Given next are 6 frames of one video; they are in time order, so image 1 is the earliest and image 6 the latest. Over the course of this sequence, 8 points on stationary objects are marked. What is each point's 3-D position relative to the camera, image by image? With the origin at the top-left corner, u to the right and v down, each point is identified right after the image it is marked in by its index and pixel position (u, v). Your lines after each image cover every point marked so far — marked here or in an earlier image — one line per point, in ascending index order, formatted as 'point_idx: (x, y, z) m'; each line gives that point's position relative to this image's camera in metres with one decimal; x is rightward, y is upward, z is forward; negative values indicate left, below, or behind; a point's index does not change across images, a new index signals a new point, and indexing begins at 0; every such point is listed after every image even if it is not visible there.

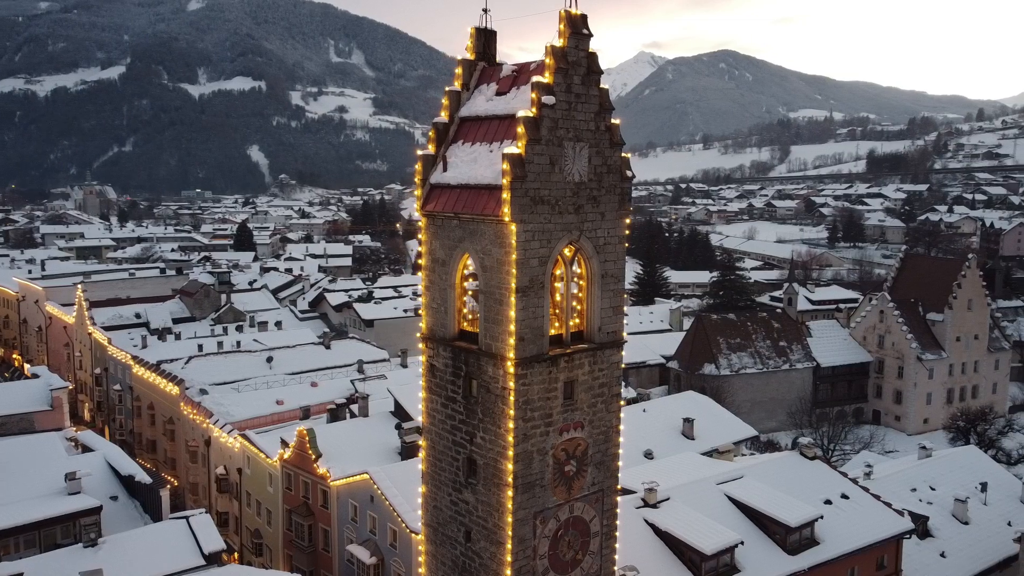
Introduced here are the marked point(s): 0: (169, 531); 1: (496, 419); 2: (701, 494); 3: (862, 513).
0: (-8.0, -5.6, +18.9) m
1: (-0.2, -1.9, +11.5) m
2: (+4.3, -4.7, +18.5) m
3: (+8.3, -5.3, +19.1) m
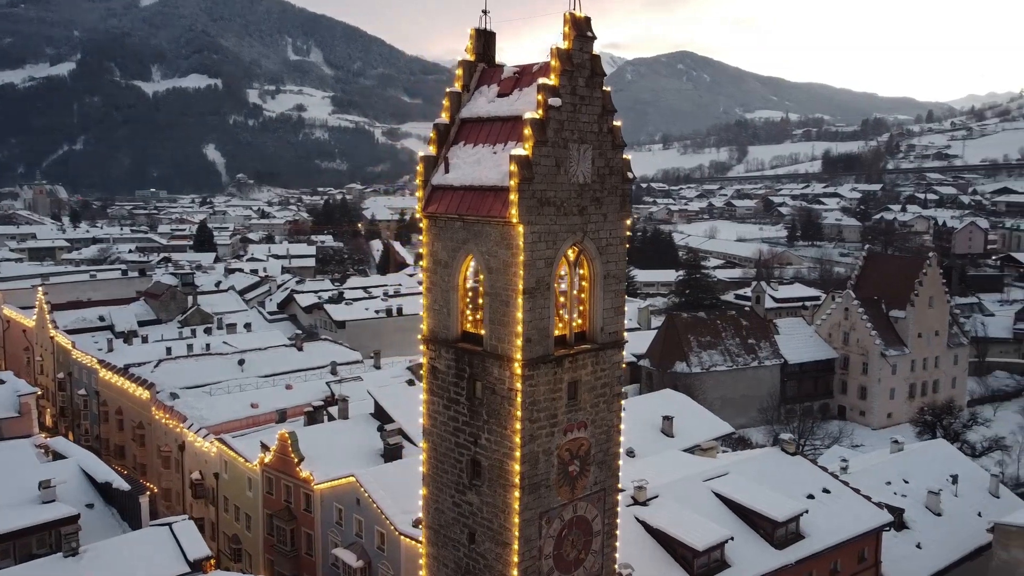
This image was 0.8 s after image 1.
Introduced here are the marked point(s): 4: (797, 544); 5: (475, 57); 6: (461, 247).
0: (-8.3, -5.7, +18.5) m
1: (-0.1, -1.9, +11.5) m
2: (+4.1, -4.7, +18.7) m
3: (+8.0, -5.3, +19.5) m
4: (+6.3, -5.6, +17.9) m
5: (-0.6, +3.6, +12.6) m
6: (-0.7, +0.6, +11.9) m
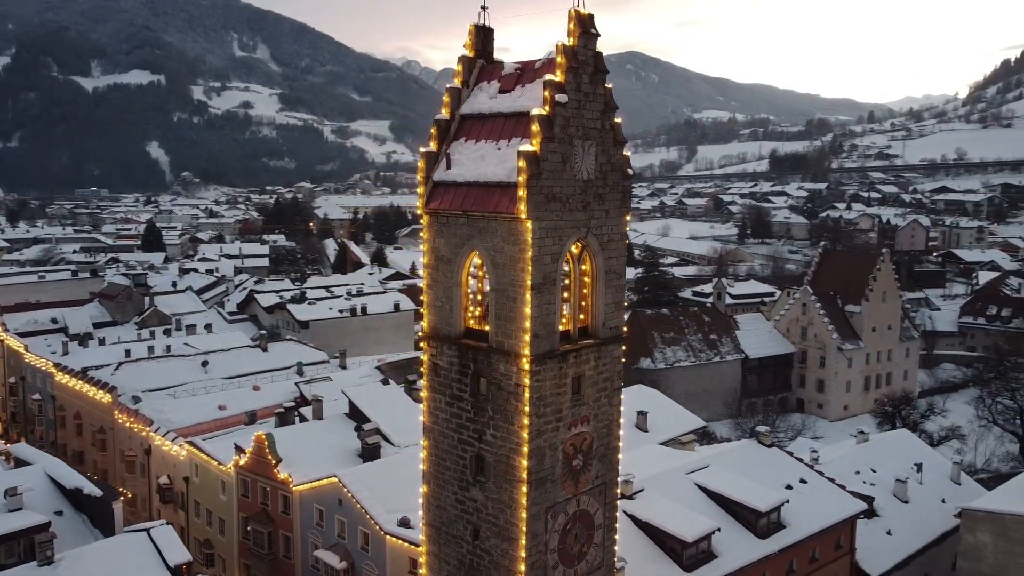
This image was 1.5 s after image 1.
0: (-8.6, -5.7, +18.0) m
1: (0.0, -1.8, +11.5) m
2: (+3.8, -4.6, +19.0) m
3: (+7.7, -5.2, +20.0) m
4: (+6.0, -5.5, +18.3) m
5: (-0.6, +3.7, +12.6) m
6: (-0.7, +0.7, +11.8) m
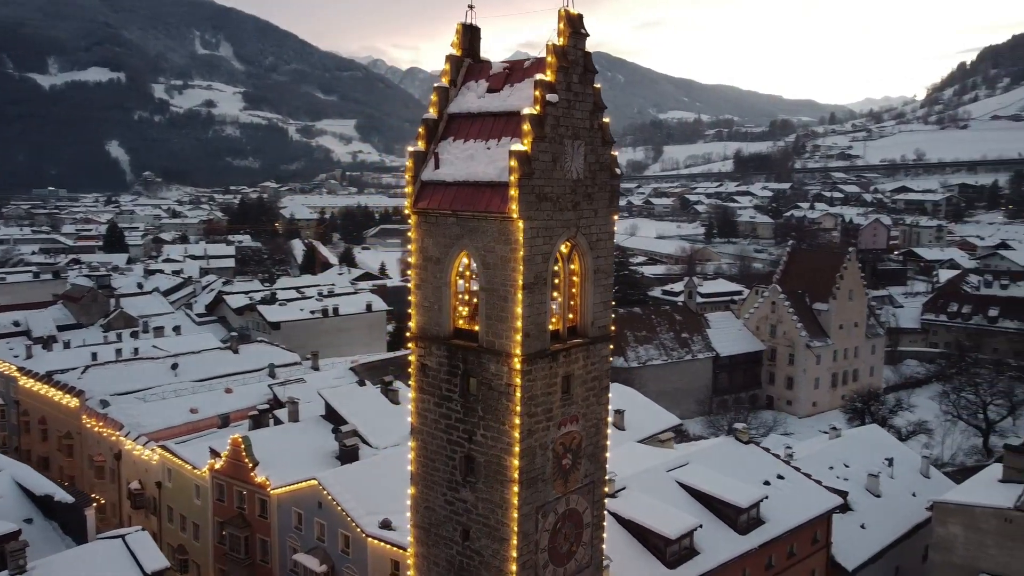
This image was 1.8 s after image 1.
0: (-8.9, -5.7, +17.7) m
1: (-0.2, -1.8, +11.5) m
2: (+3.3, -4.6, +19.1) m
3: (+7.2, -5.1, +20.3) m
4: (+5.7, -5.5, +18.5) m
5: (-0.8, +3.7, +12.5) m
6: (-0.8, +0.7, +11.8) m
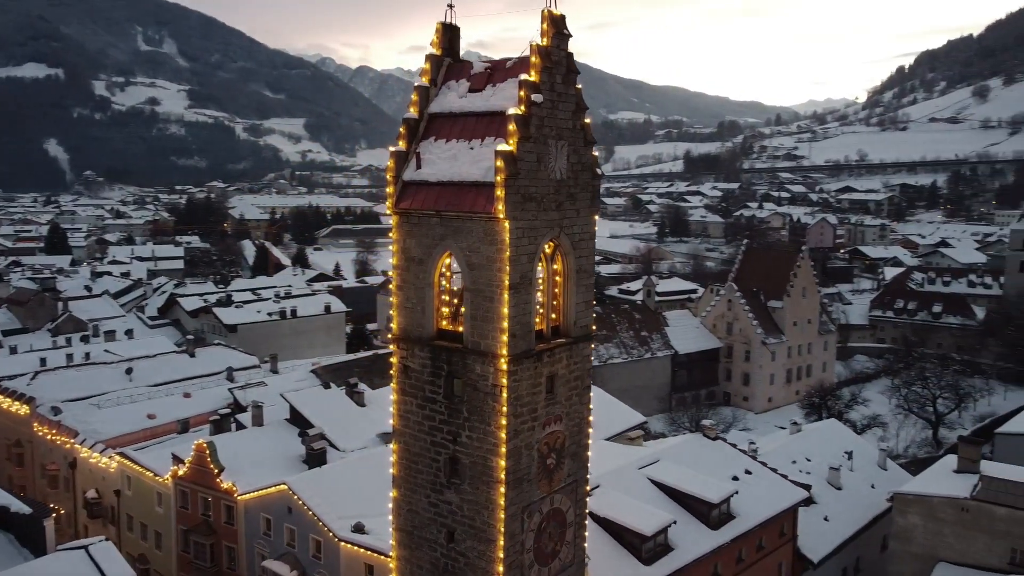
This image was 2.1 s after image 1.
0: (-9.5, -5.8, +17.1) m
1: (-0.4, -1.8, +11.5) m
2: (+2.7, -4.5, +19.2) m
3: (+6.5, -5.1, +20.7) m
4: (+5.1, -5.5, +18.8) m
5: (-1.1, +3.6, +12.5) m
6: (-1.1, +0.6, +11.7) m
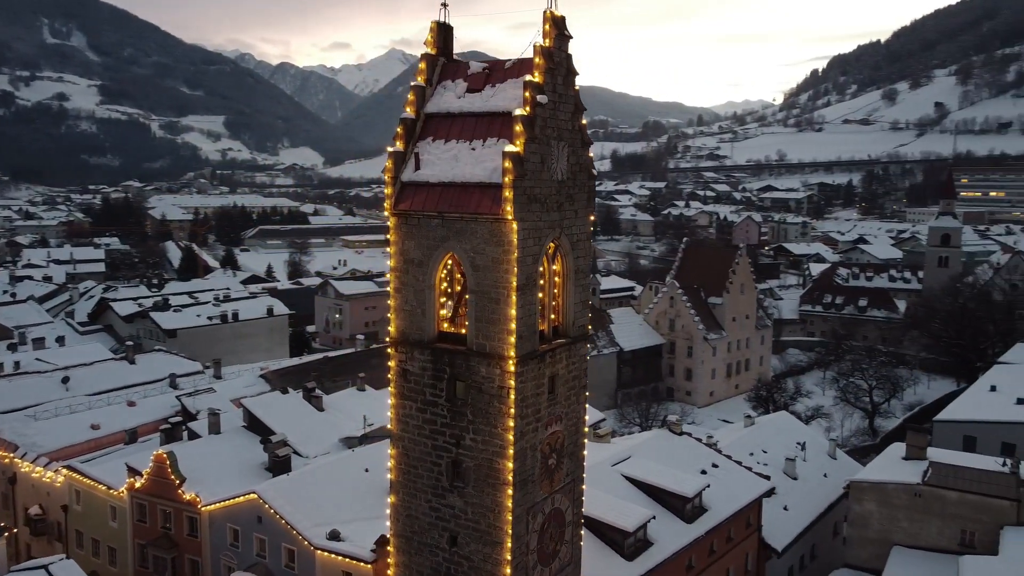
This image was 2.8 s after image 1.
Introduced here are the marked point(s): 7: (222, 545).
0: (-9.8, -5.9, +16.2) m
1: (-0.3, -1.9, +11.4) m
2: (+2.1, -4.5, +19.4) m
3: (+5.8, -5.0, +21.2) m
4: (+4.5, -5.4, +19.2) m
5: (-1.1, +3.6, +12.3) m
6: (-1.0, +0.6, +11.6) m
7: (-7.1, -6.3, +19.9) m
